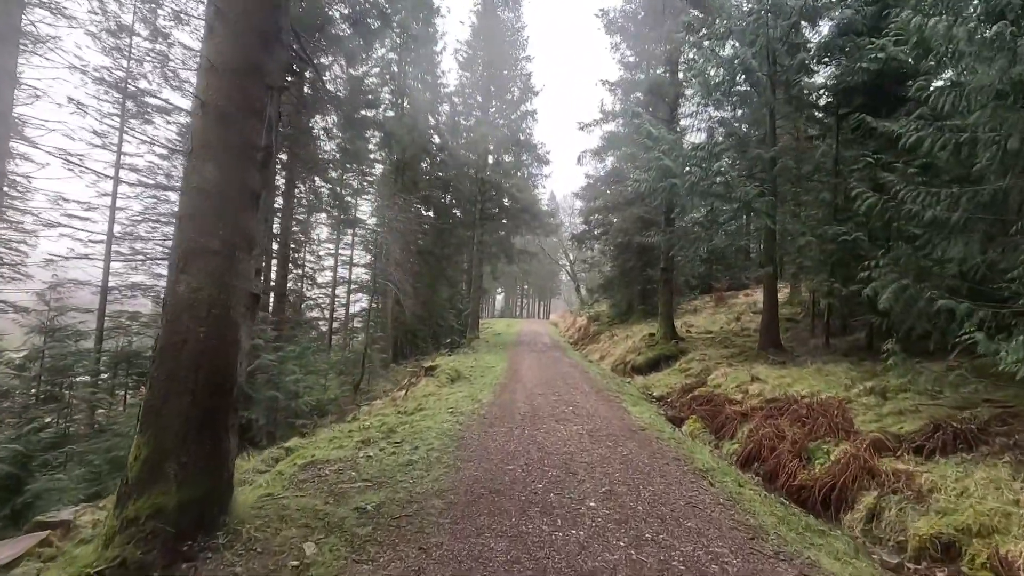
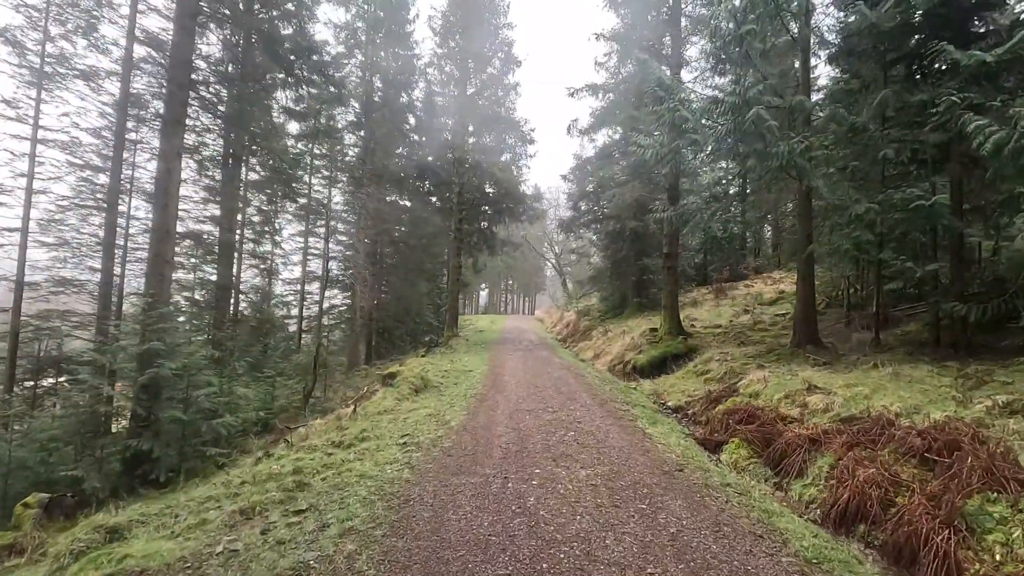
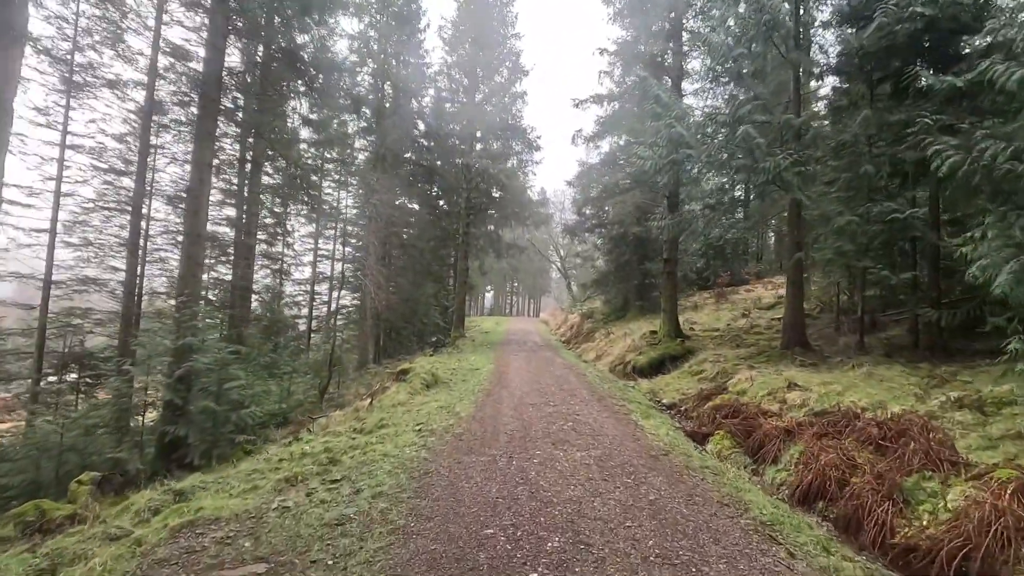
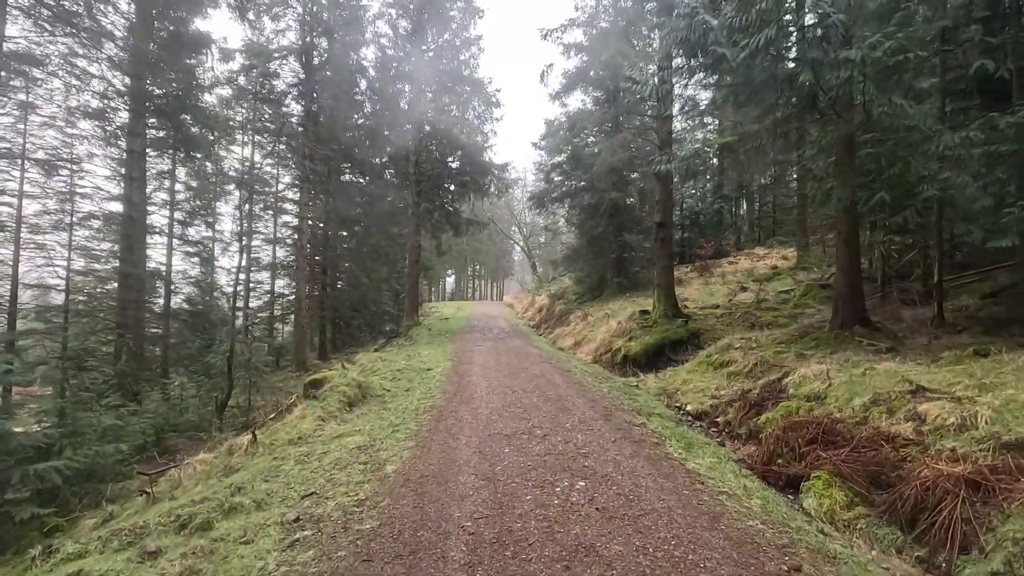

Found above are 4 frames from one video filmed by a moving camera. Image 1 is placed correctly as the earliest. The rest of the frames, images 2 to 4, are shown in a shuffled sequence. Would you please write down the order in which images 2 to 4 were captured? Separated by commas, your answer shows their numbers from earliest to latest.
3, 2, 4
